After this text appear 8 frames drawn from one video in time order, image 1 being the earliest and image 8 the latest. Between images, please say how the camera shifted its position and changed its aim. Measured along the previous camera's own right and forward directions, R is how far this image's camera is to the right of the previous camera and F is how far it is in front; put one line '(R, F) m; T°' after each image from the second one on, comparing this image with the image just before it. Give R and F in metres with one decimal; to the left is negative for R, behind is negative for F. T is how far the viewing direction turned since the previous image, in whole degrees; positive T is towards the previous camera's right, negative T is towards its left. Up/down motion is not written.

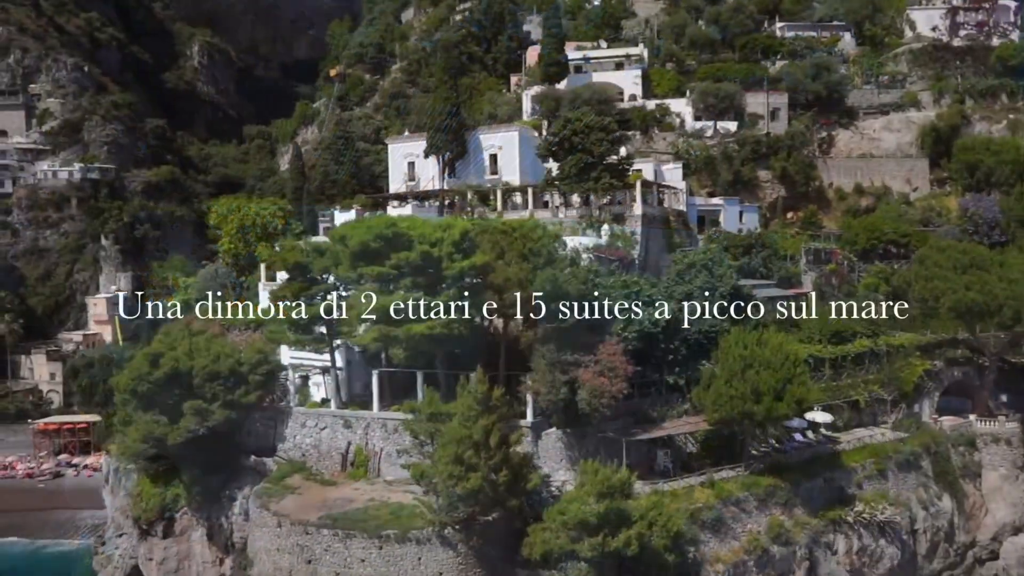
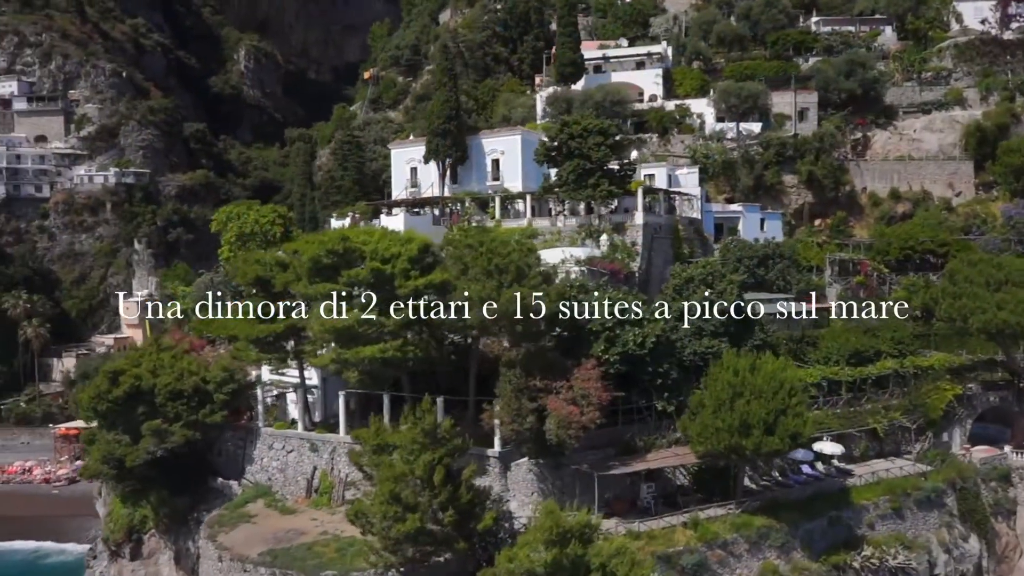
(+3.2, +2.7) m; -4°
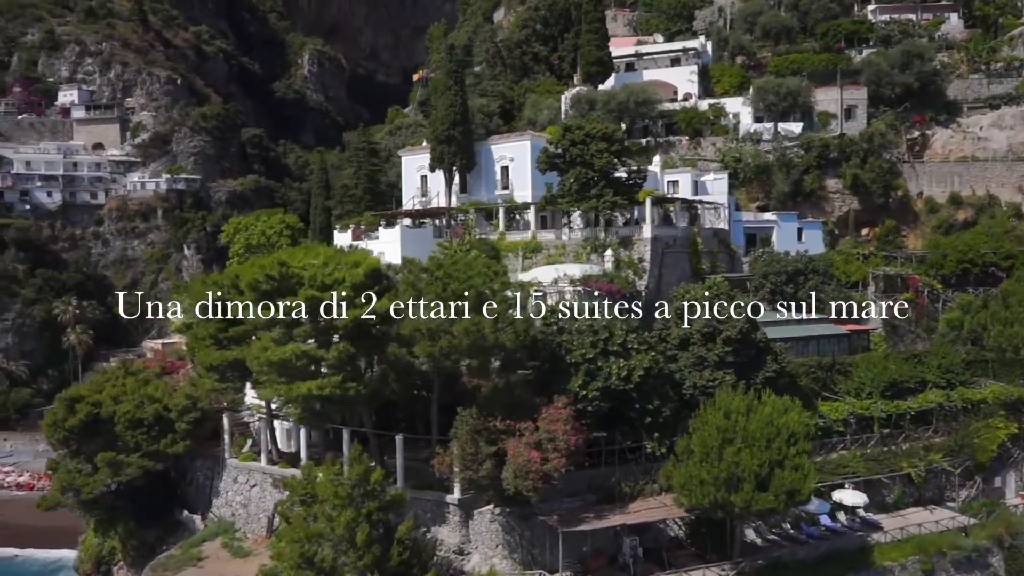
(+3.7, +3.4) m; -5°
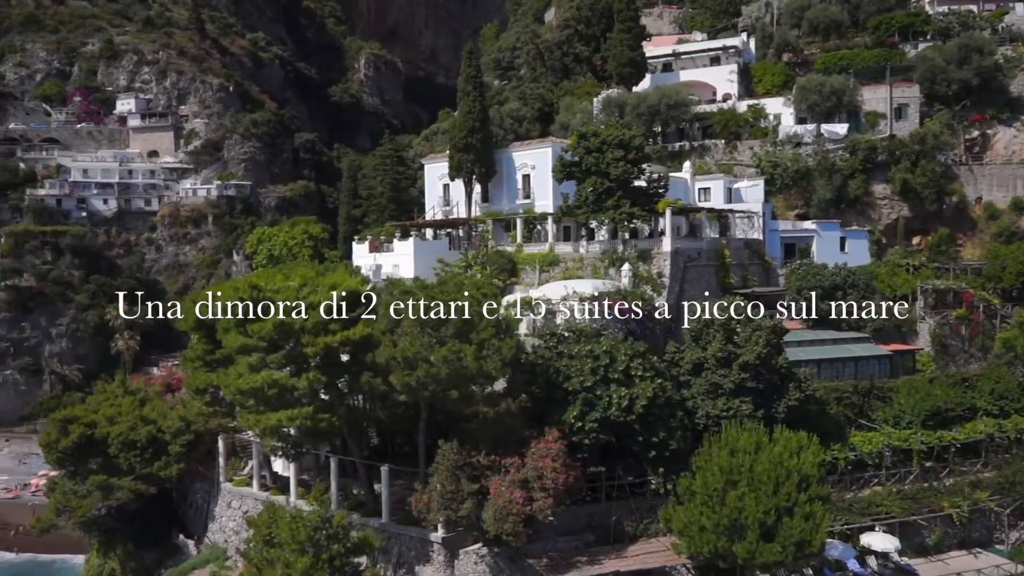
(+2.3, +2.0) m; -4°
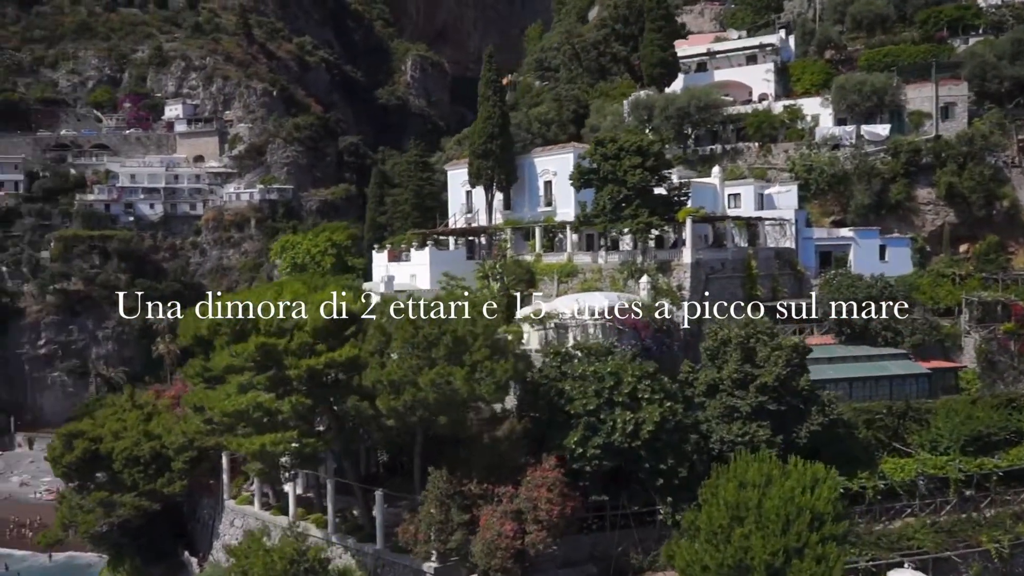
(+1.6, +1.3) m; -4°
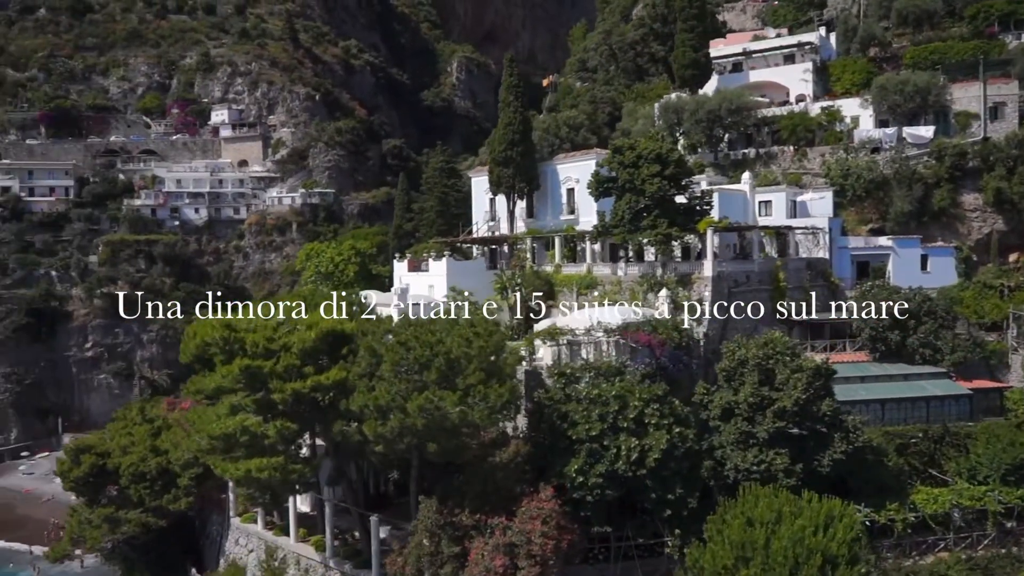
(+1.5, +1.2) m; -4°
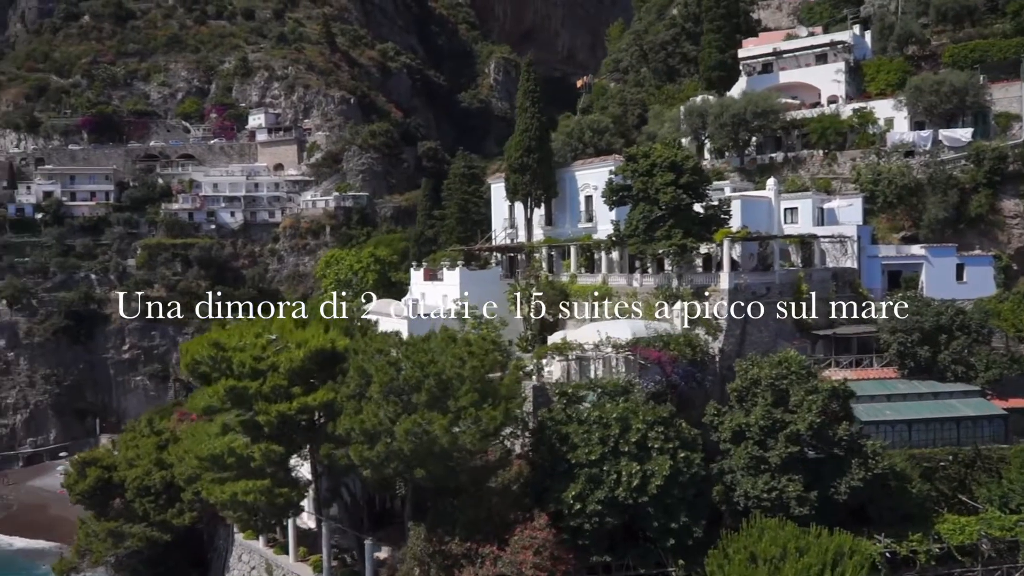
(+1.3, +1.0) m; -3°
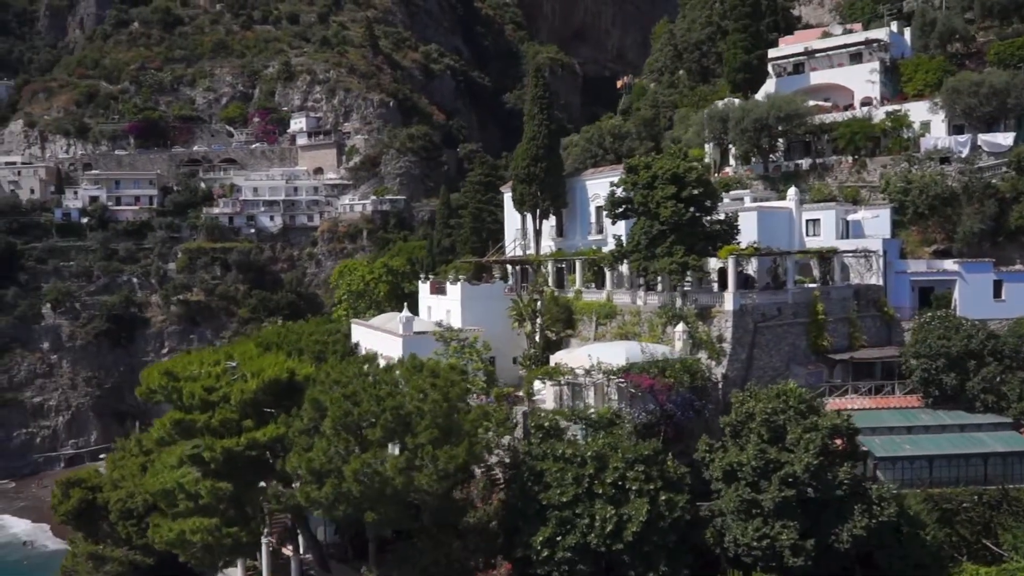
(+2.2, +1.6) m; -4°
